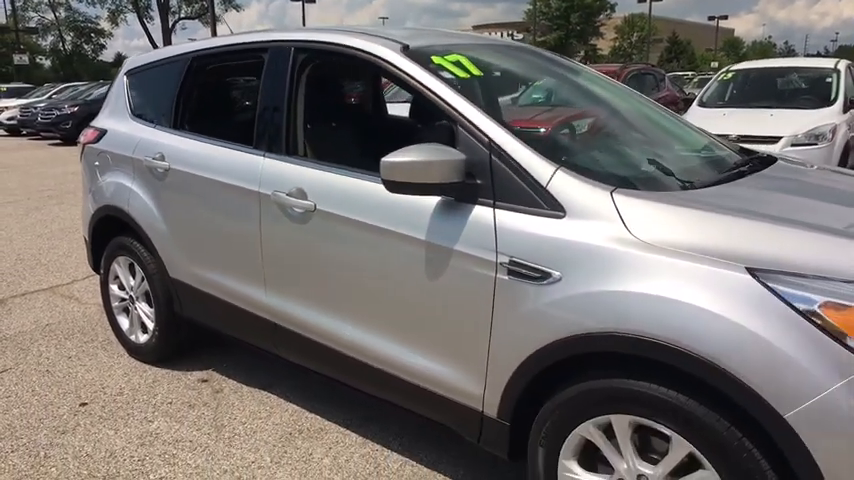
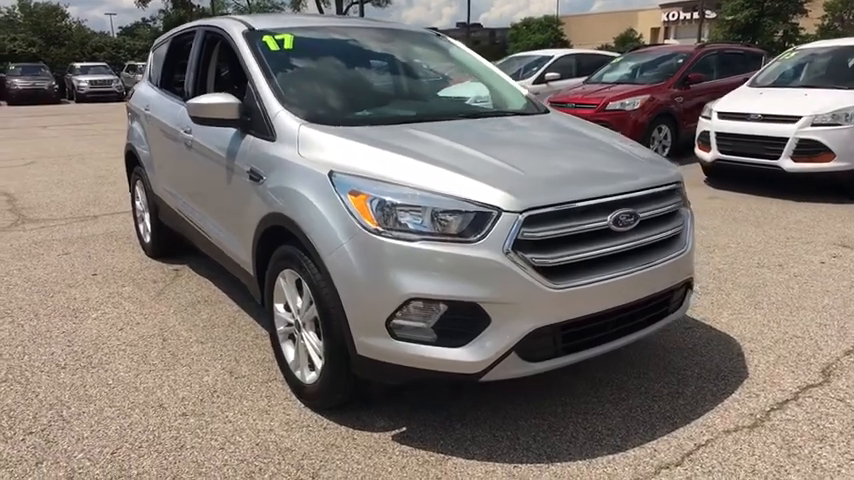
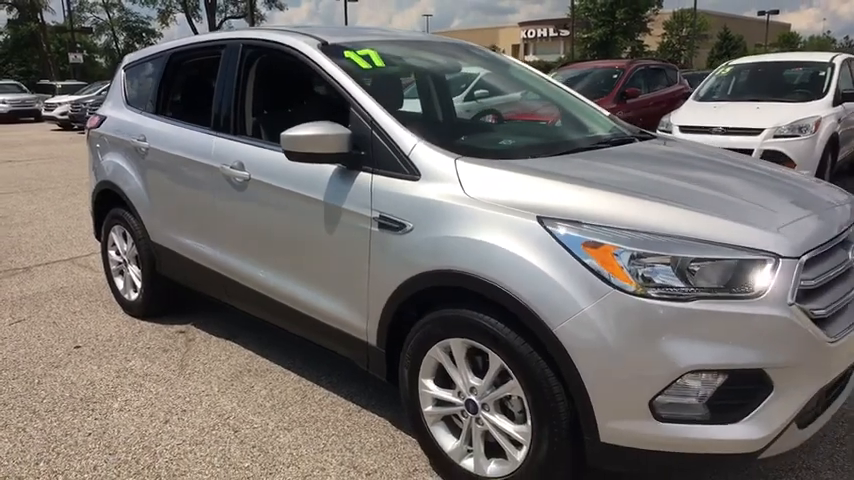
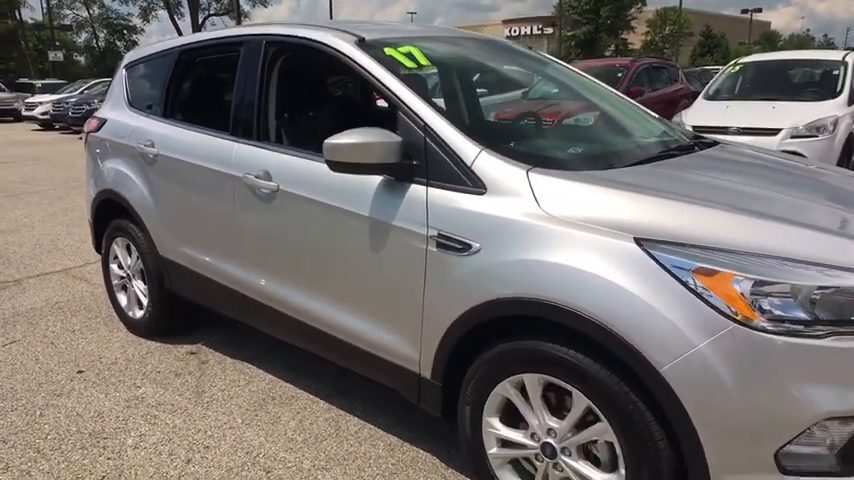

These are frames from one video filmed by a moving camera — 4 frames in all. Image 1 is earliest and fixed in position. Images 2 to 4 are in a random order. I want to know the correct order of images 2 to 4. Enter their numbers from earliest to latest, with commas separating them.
4, 3, 2
